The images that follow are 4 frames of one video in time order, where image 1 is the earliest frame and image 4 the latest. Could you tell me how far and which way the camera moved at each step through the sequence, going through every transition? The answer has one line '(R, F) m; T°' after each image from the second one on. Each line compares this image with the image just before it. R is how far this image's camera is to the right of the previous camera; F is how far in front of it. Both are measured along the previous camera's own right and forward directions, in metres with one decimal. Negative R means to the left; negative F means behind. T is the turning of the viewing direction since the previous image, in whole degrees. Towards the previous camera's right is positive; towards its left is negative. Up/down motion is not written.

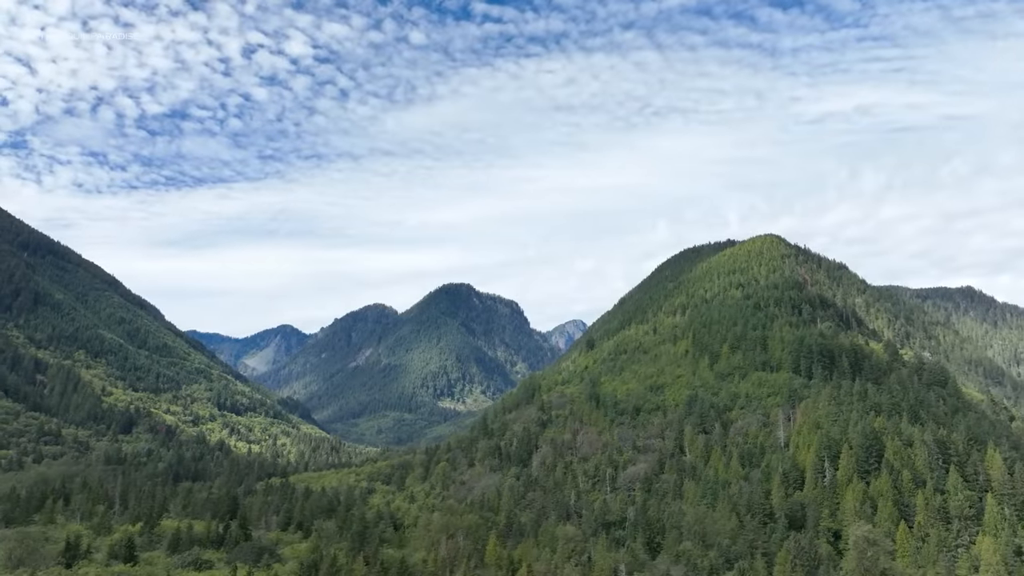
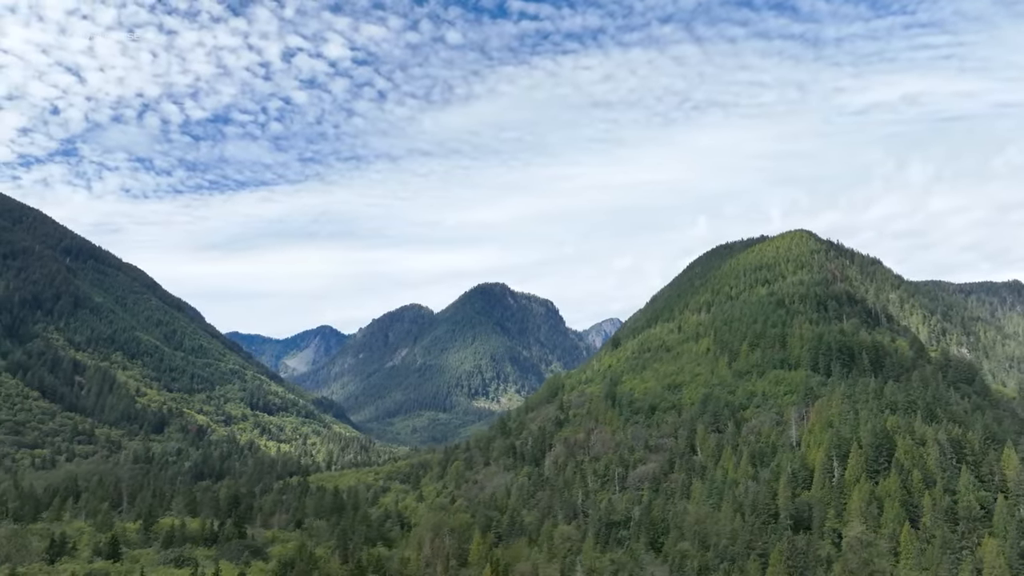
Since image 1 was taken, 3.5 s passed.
(+9.8, +0.4) m; -3°
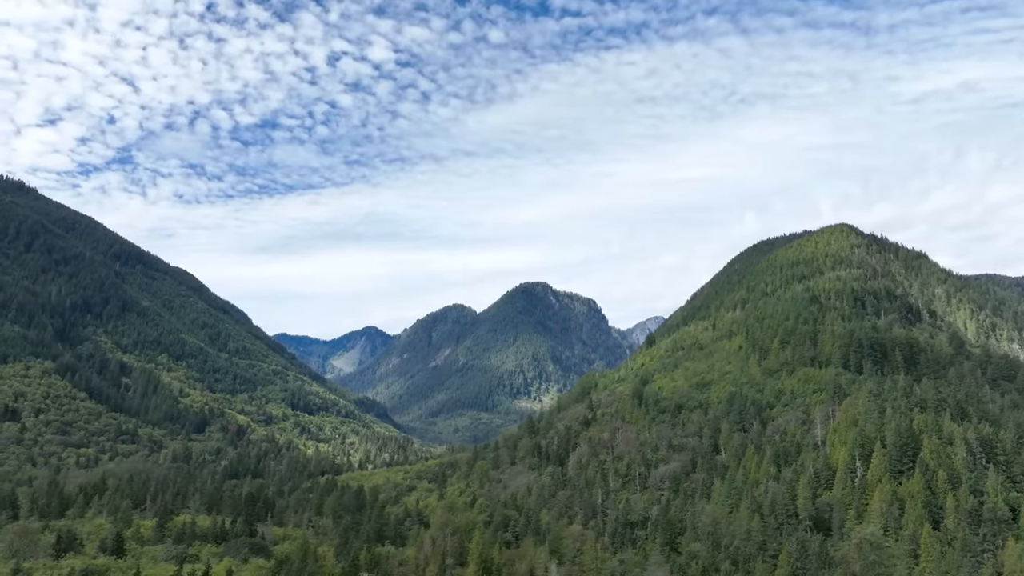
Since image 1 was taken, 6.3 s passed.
(+8.2, +0.4) m; -3°
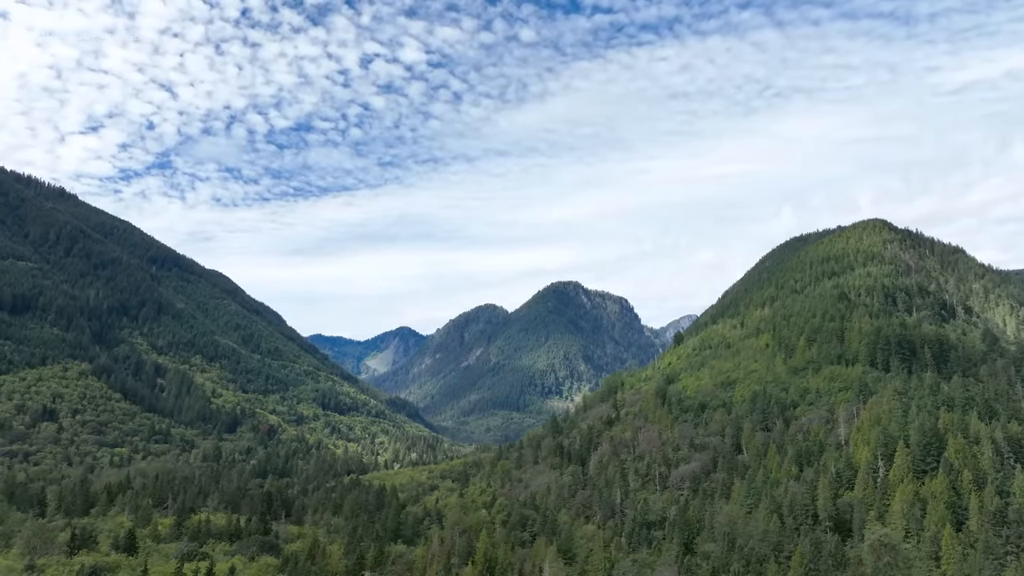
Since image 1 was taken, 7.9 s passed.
(+4.8, +0.2) m; -2°
